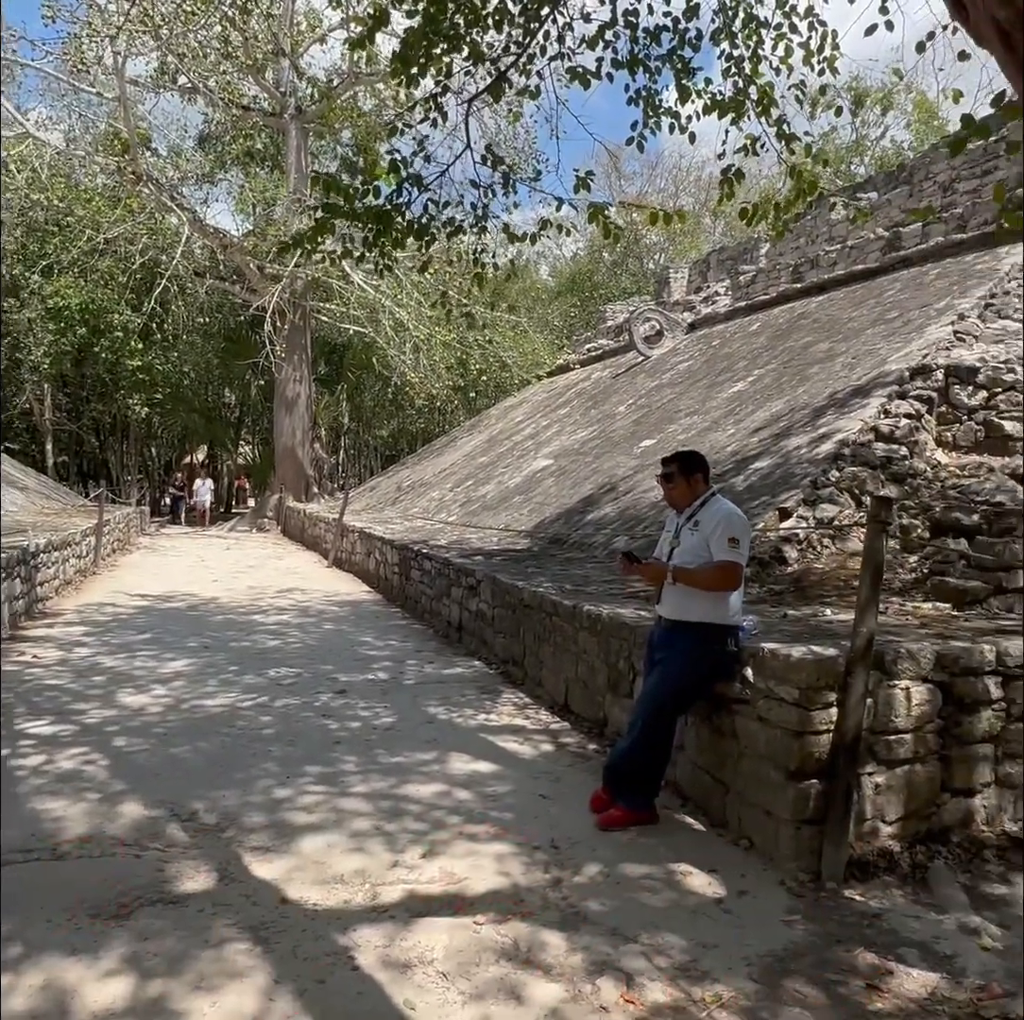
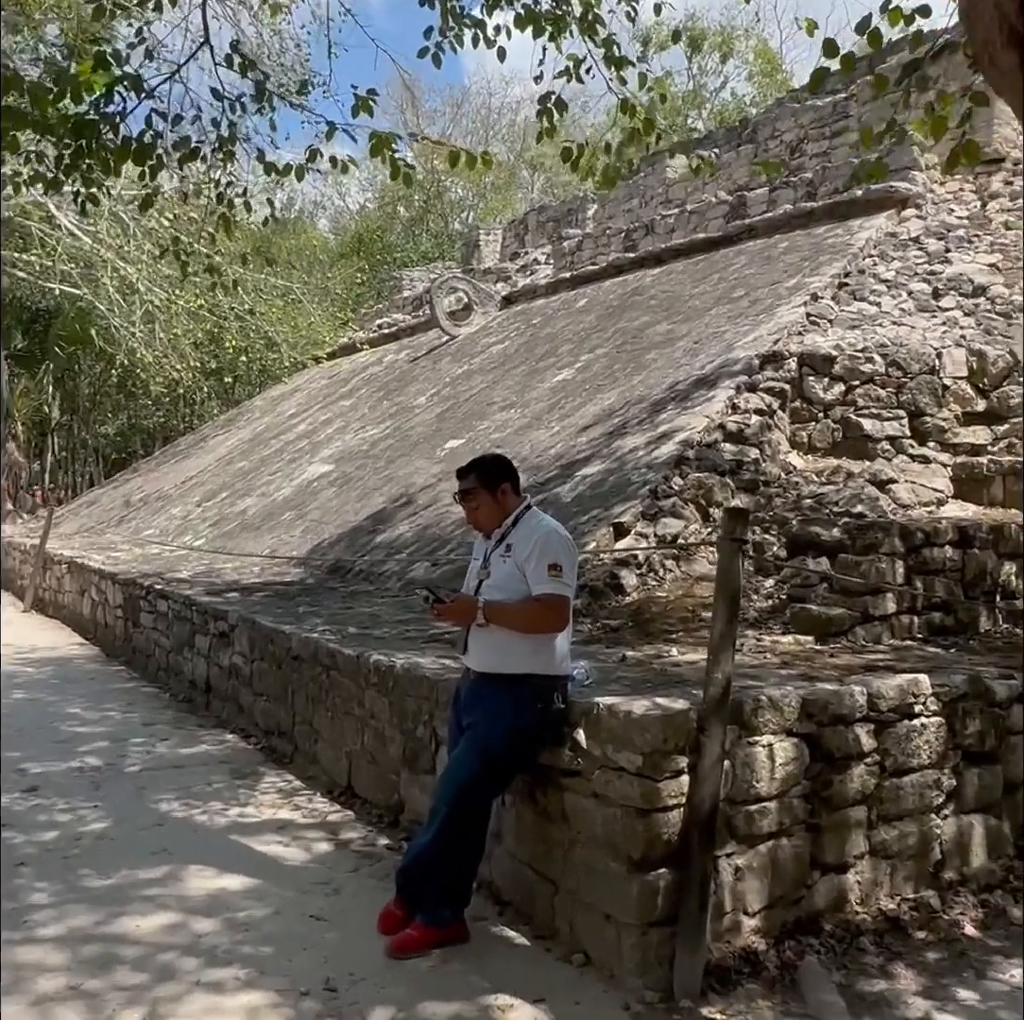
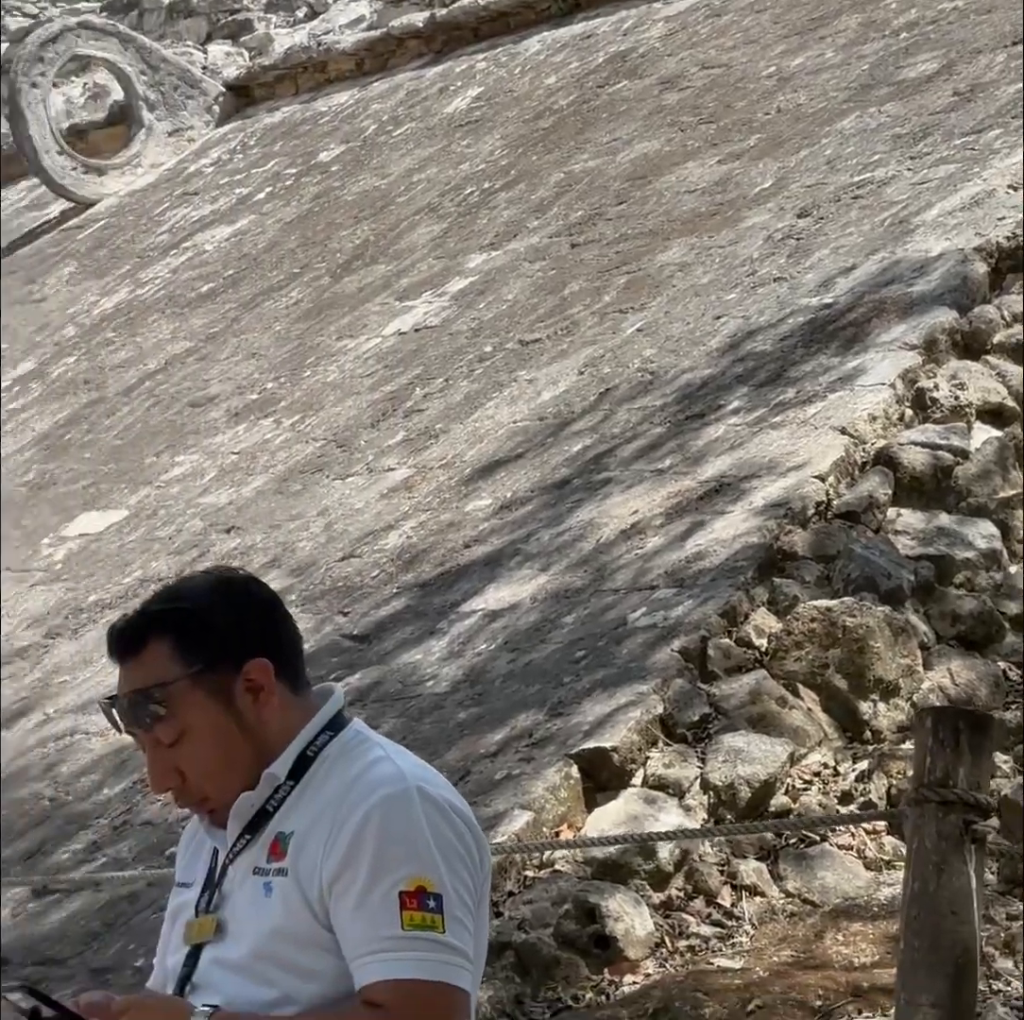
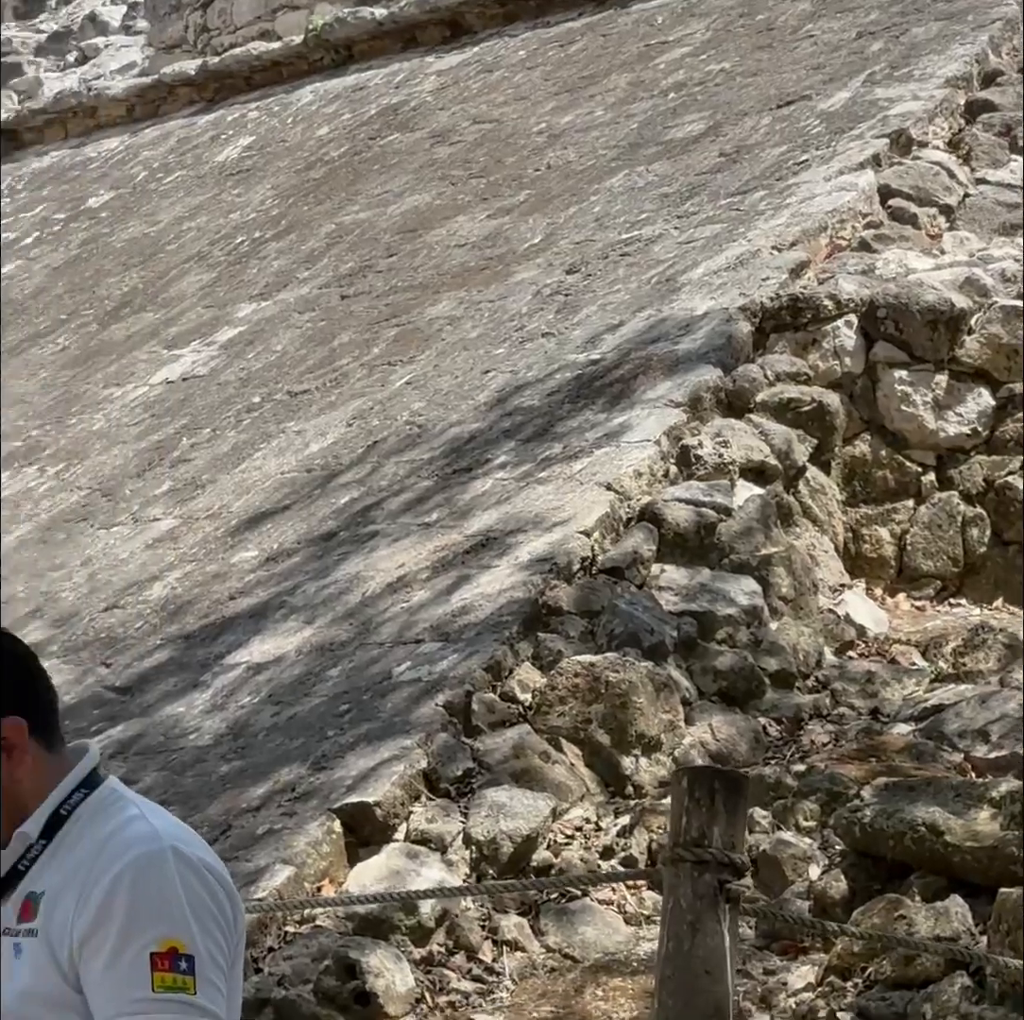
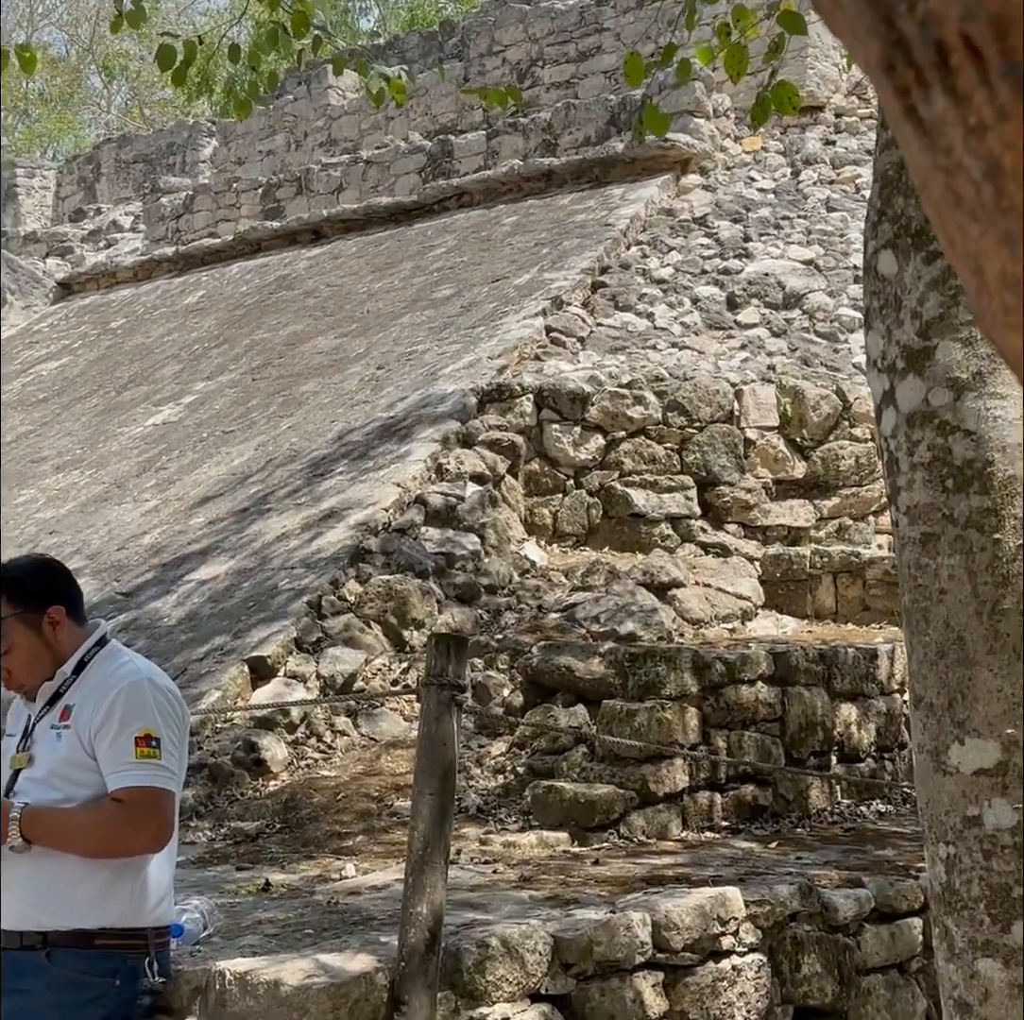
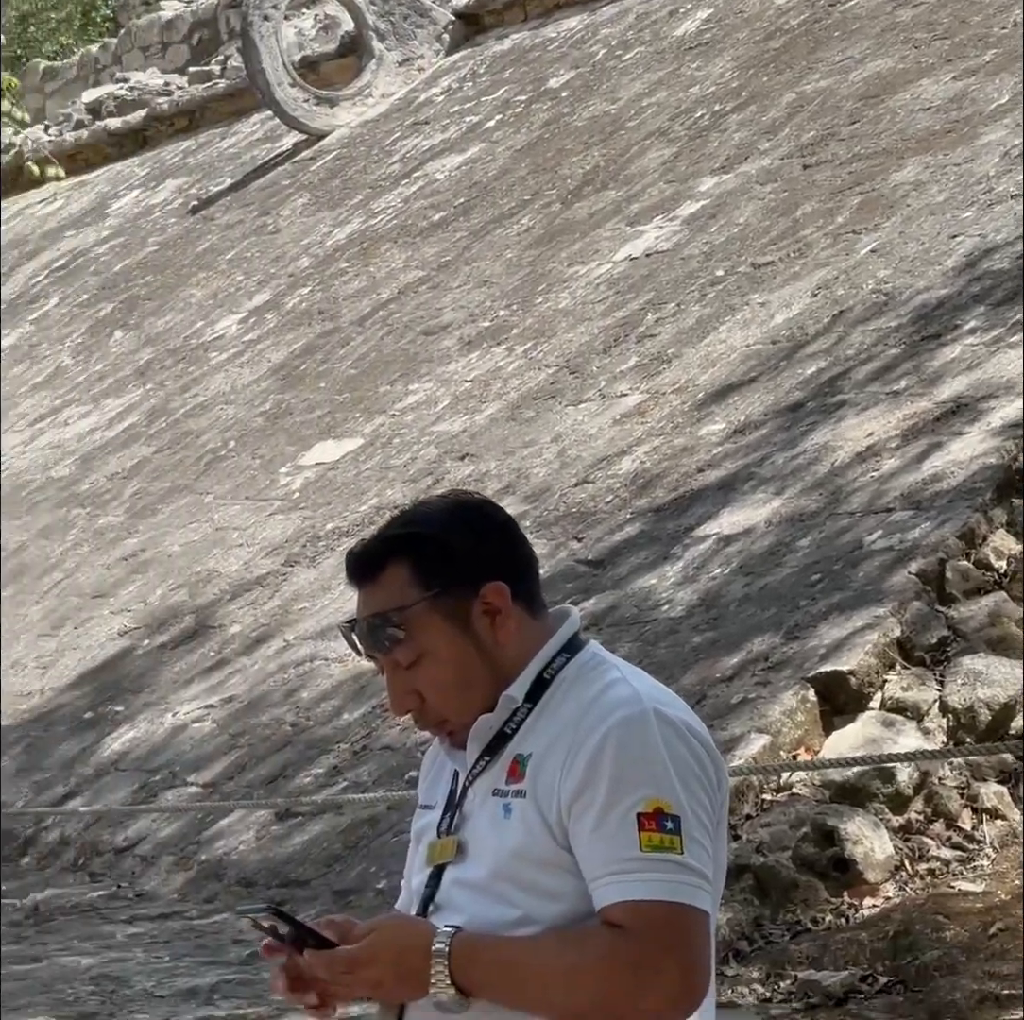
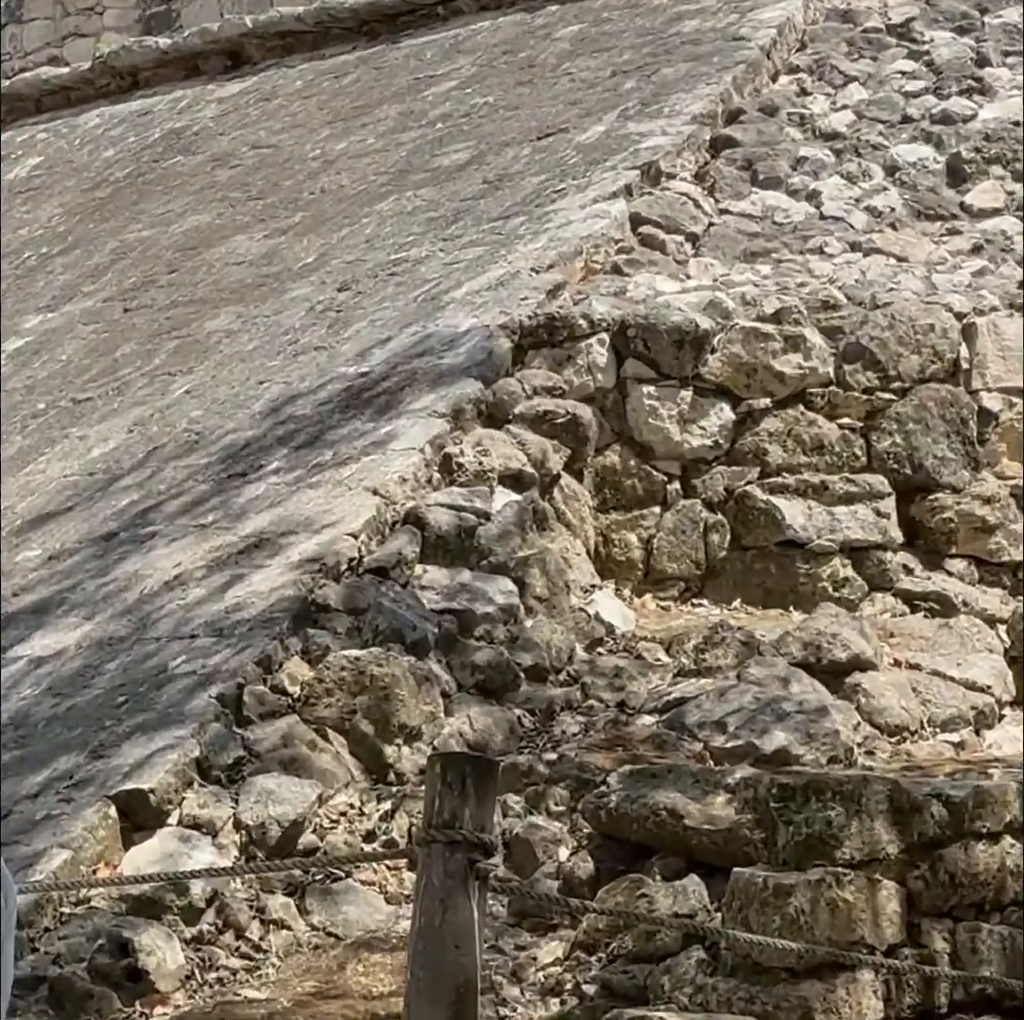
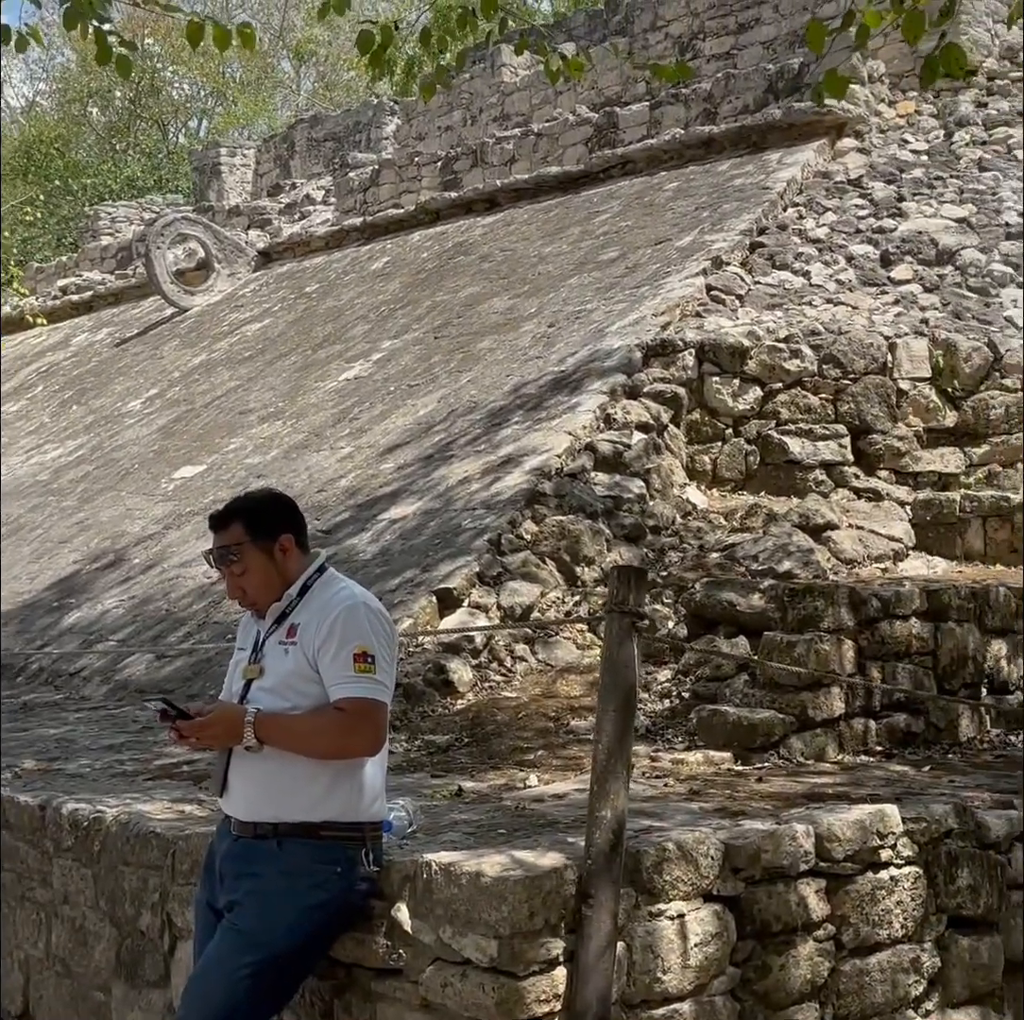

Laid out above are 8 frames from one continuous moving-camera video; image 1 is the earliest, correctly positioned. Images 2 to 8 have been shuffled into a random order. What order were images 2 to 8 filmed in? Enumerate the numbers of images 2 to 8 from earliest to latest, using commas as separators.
2, 8, 5, 7, 4, 3, 6
